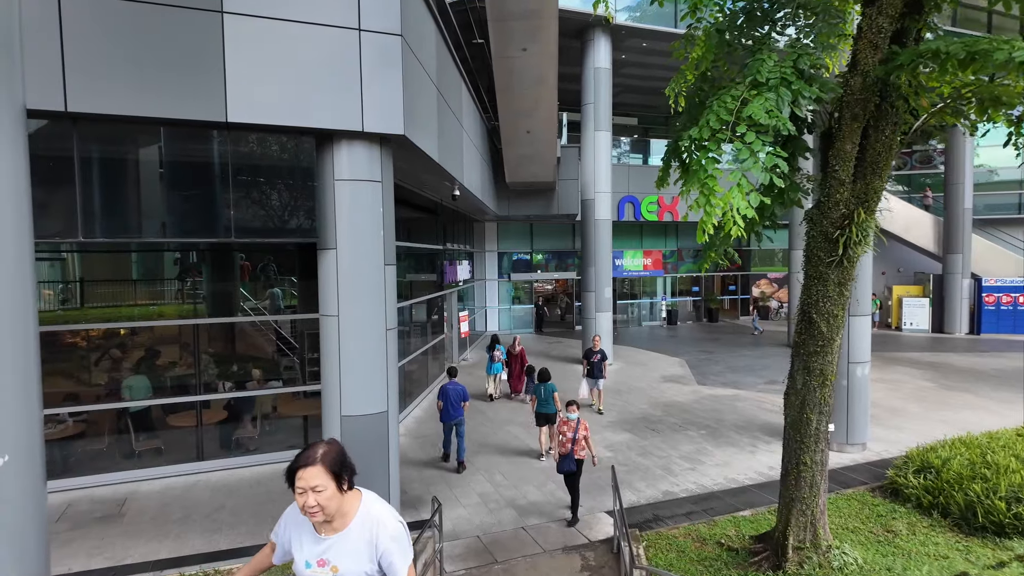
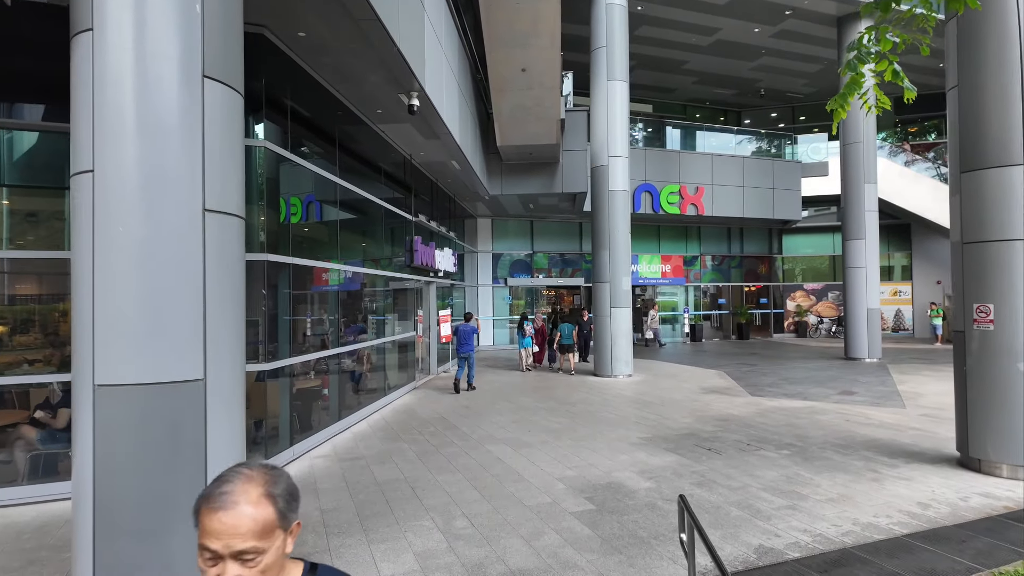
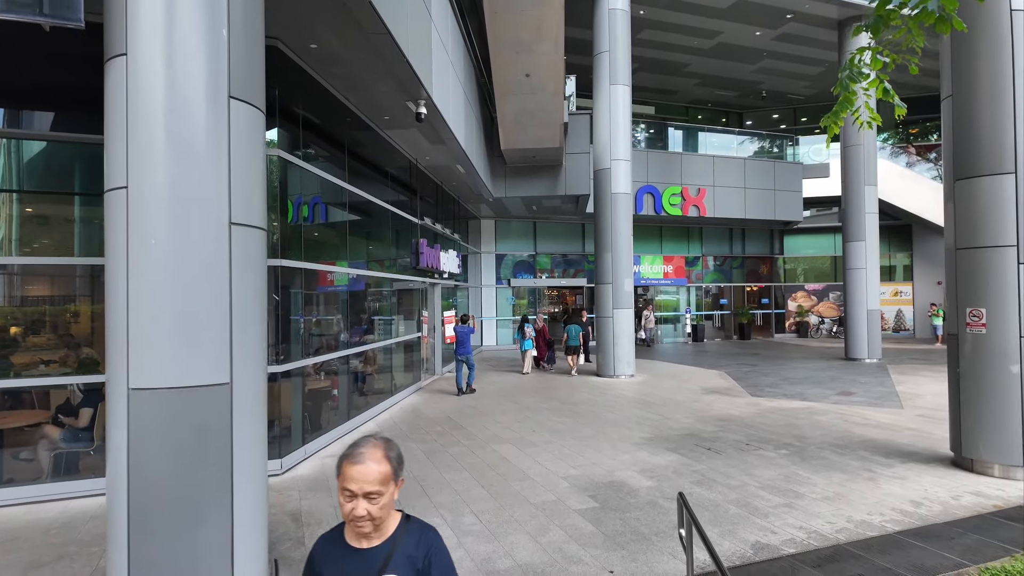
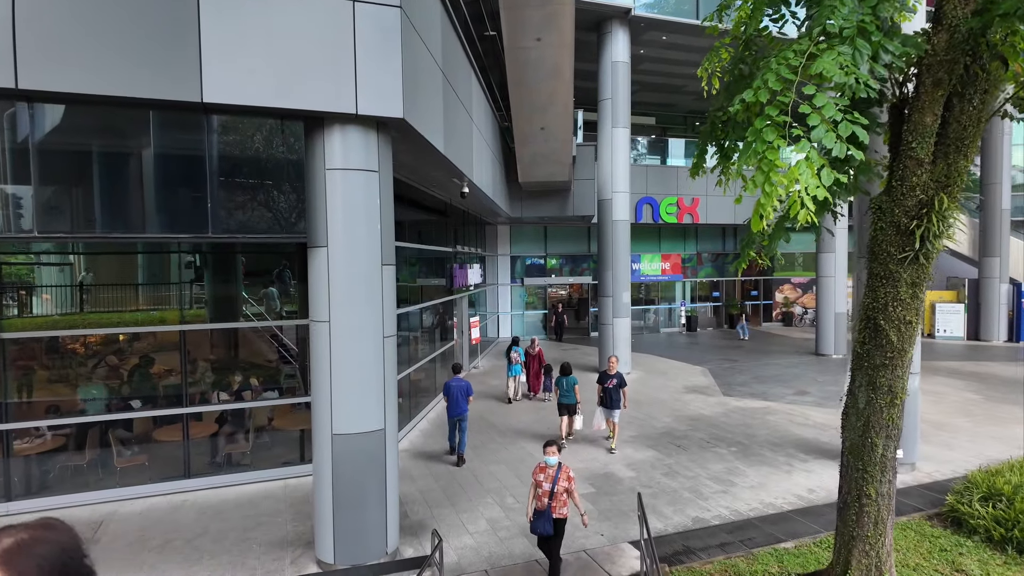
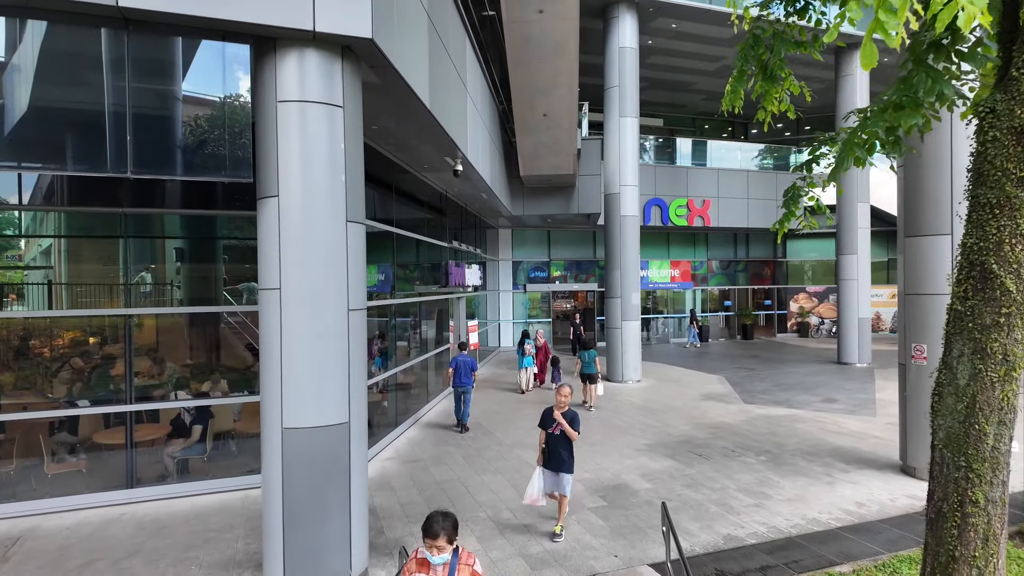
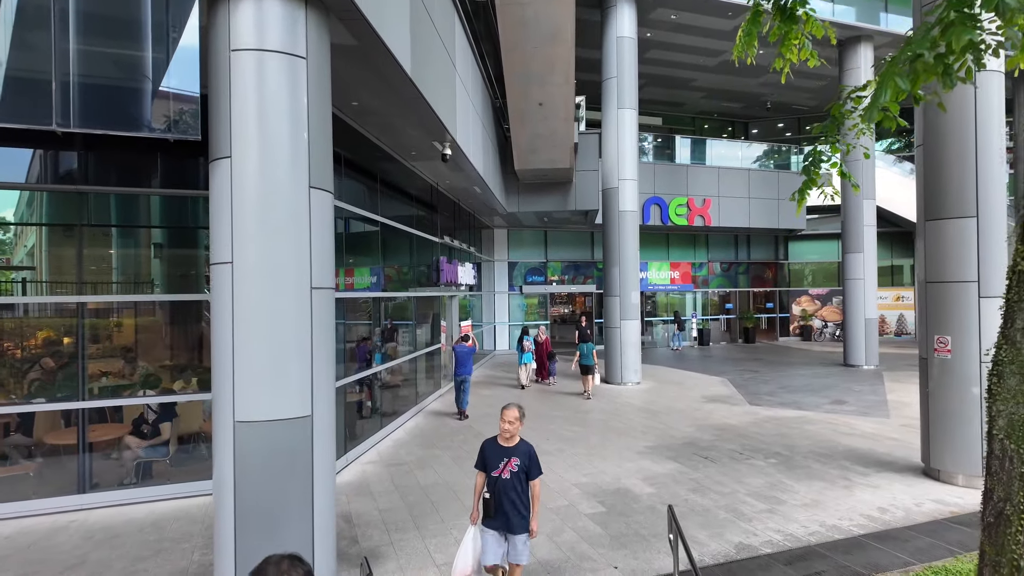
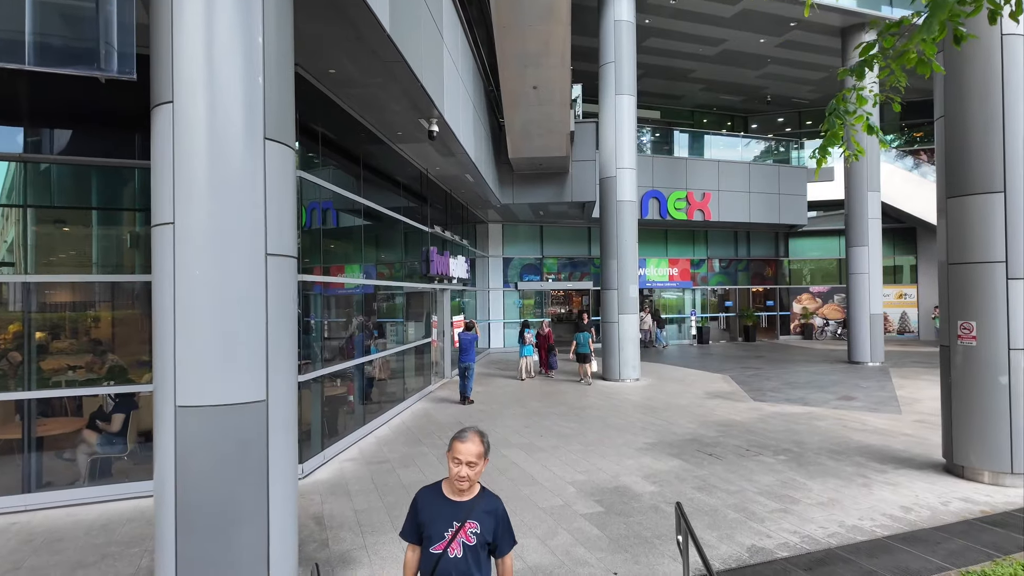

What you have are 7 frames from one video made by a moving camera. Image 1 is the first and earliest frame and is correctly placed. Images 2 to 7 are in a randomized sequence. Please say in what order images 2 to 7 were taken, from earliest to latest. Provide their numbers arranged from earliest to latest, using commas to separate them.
4, 5, 6, 7, 3, 2
